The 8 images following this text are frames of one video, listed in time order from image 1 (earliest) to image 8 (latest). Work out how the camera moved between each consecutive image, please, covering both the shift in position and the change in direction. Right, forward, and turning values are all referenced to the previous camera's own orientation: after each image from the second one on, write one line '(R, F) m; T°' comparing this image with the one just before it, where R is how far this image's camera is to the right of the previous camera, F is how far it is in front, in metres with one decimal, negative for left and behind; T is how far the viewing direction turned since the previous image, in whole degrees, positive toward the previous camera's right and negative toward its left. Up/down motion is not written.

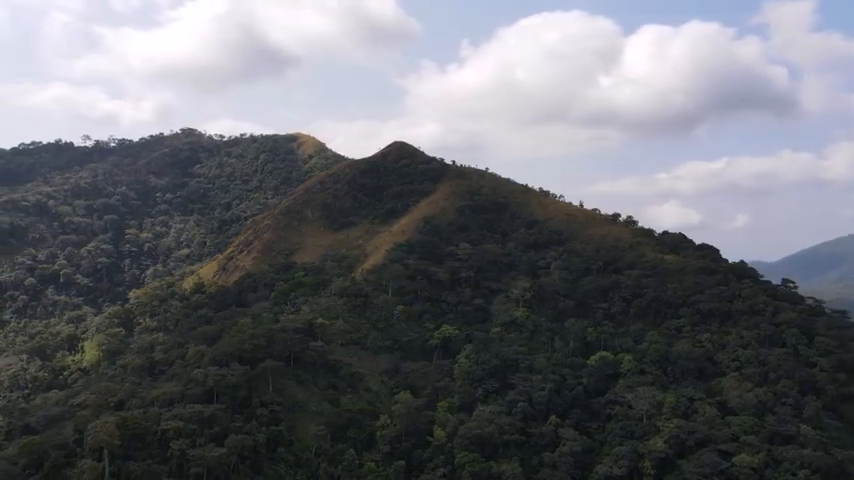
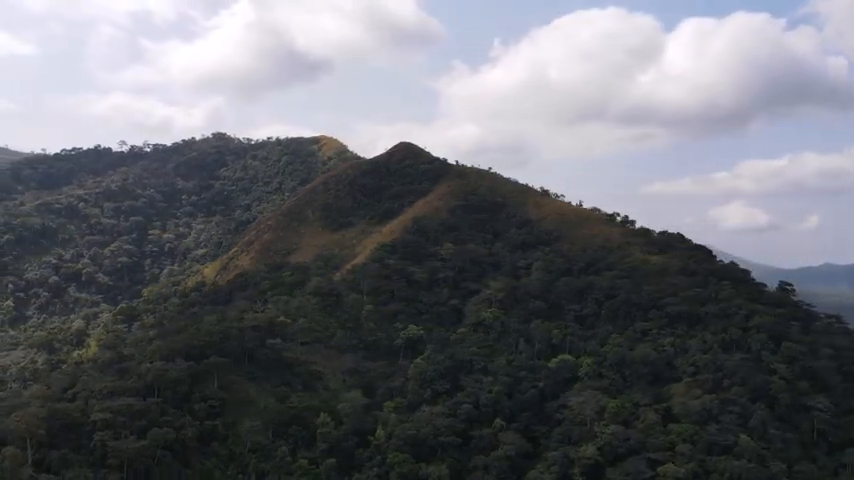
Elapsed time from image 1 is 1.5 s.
(+8.3, +0.6) m; -5°
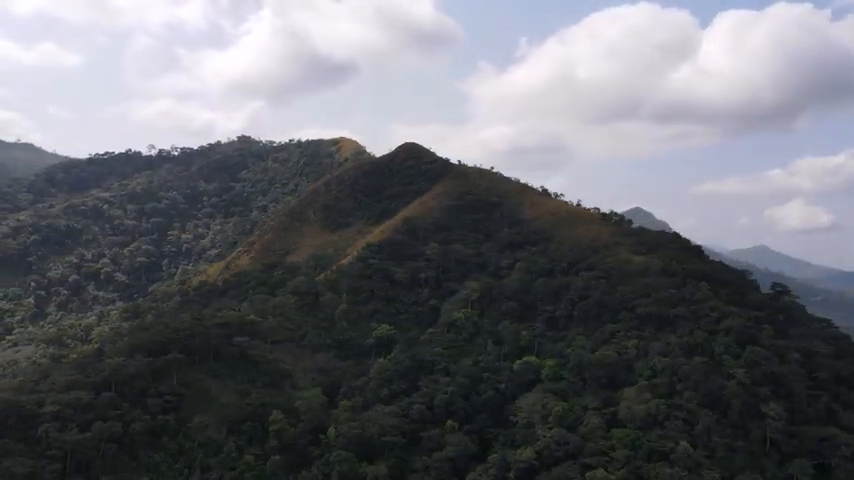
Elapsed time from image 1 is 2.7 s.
(+6.9, +0.5) m; -4°
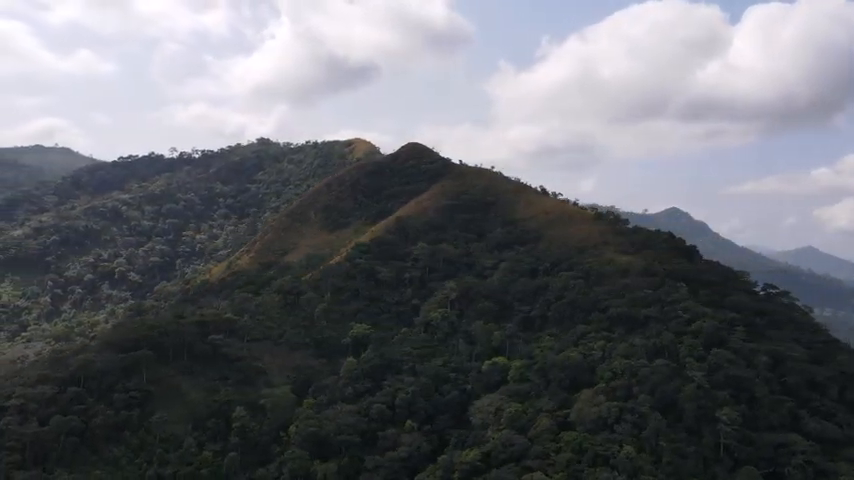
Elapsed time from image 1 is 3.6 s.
(+5.6, +0.4) m; -3°
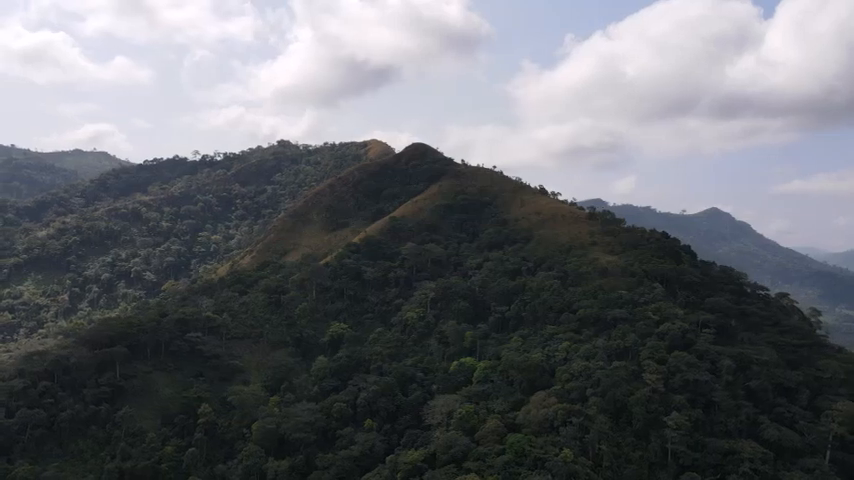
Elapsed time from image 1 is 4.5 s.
(+5.7, +0.4) m; -4°
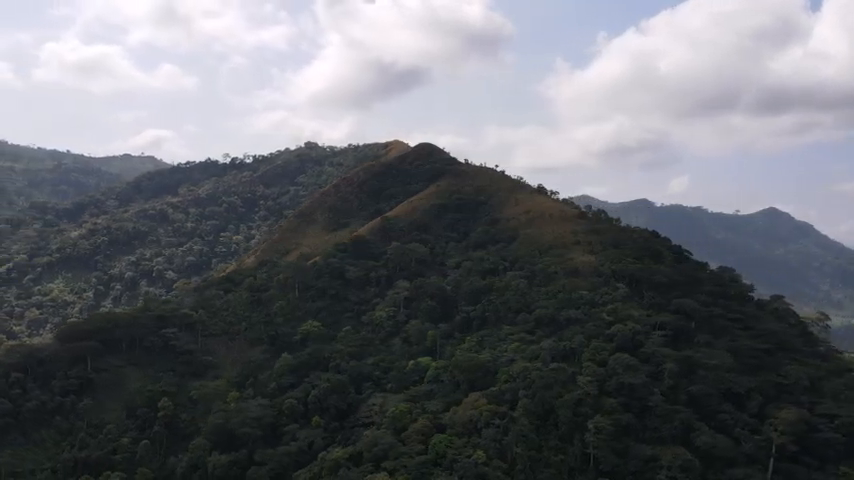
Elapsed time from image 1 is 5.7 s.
(+7.5, +0.5) m; -5°
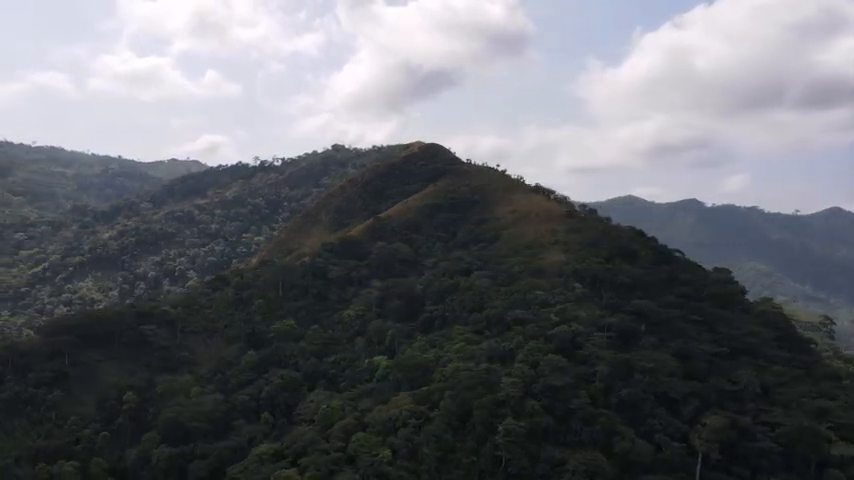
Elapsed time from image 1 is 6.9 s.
(+7.7, +0.4) m; -5°
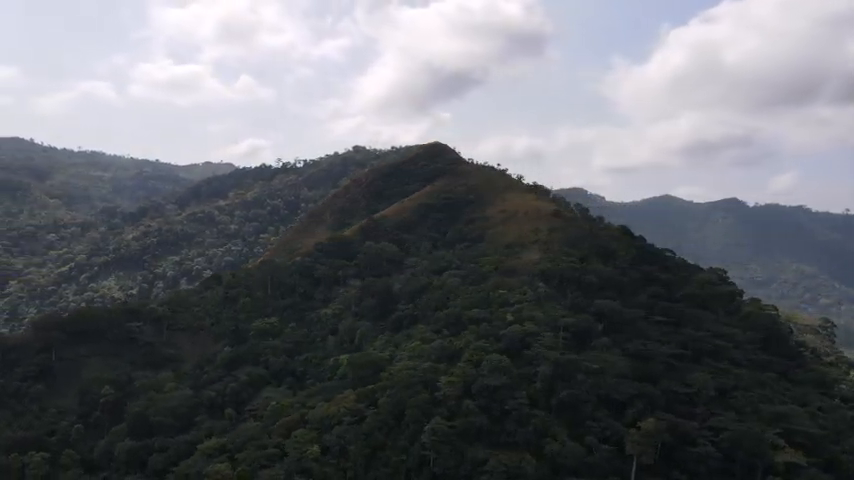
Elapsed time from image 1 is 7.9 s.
(+6.0, +0.3) m; -4°
